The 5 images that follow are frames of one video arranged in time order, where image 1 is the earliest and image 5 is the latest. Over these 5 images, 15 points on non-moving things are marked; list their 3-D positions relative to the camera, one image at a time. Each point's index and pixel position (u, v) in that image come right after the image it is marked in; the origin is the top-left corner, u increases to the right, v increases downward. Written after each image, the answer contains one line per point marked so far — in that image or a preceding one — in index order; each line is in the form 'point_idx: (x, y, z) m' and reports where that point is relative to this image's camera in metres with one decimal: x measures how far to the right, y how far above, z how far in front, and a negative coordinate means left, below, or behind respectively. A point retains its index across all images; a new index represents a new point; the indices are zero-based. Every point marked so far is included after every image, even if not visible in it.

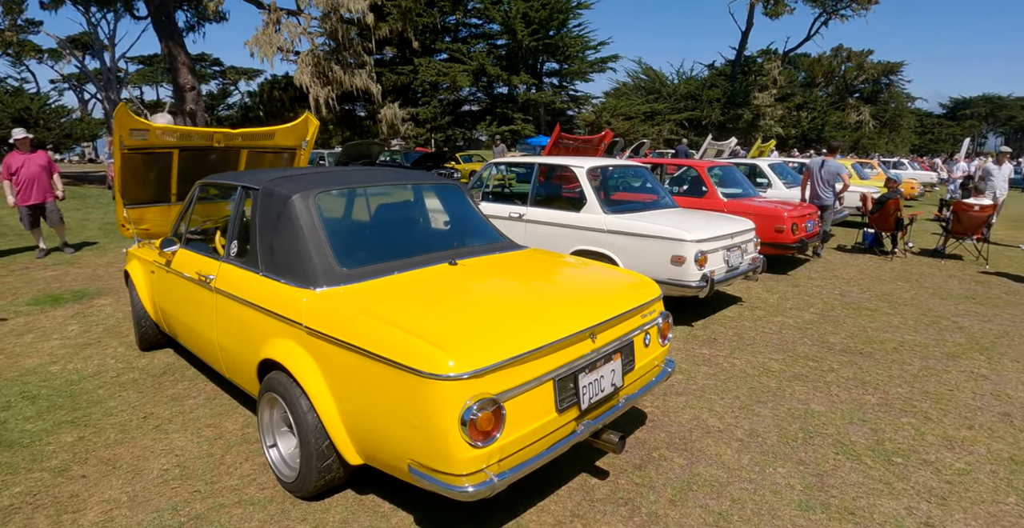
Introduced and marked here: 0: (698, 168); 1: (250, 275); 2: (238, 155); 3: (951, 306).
0: (+2.8, +1.5, +8.1) m
1: (-1.6, -0.1, +3.2) m
2: (-3.1, +1.2, +6.0) m
3: (+5.2, -0.5, +6.3) m
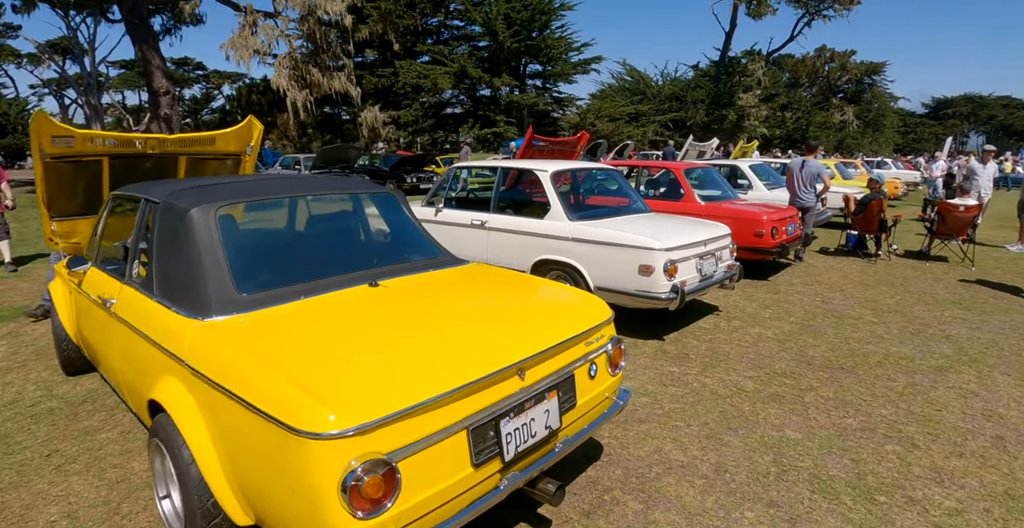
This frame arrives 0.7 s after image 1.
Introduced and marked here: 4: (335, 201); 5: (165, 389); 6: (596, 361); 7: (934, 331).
0: (+2.4, +1.4, +7.8) m
1: (-1.9, -0.2, +2.8) m
2: (-3.5, +1.1, +5.5) m
3: (+4.8, -0.6, +6.0) m
4: (-1.1, +0.4, +3.3) m
5: (-1.6, -0.6, +2.5) m
6: (+0.4, -0.5, +2.5) m
7: (+4.2, -0.7, +5.3) m
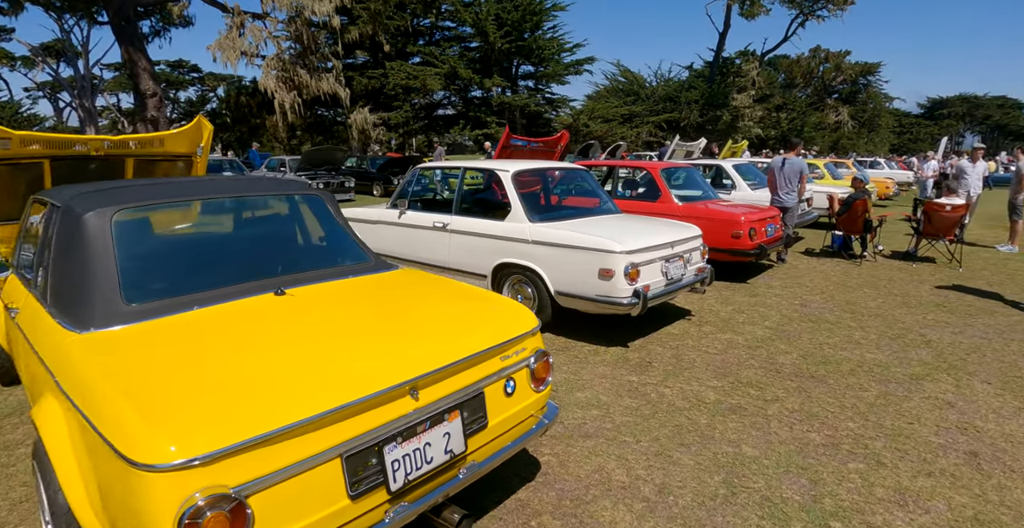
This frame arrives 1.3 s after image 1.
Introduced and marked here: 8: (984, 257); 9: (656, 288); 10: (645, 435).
0: (+2.0, +1.3, +7.6) m
1: (-2.3, -0.2, +2.6) m
2: (-3.9, +1.0, +5.3) m
3: (+4.4, -0.6, +5.7) m
4: (-1.5, +0.4, +3.1) m
5: (-2.0, -0.6, +2.2) m
6: (0.0, -0.5, +2.3) m
7: (+3.8, -0.7, +5.1) m
8: (+7.8, +0.1, +8.8) m
9: (+1.2, -0.2, +4.5) m
10: (+0.8, -1.0, +3.2) m
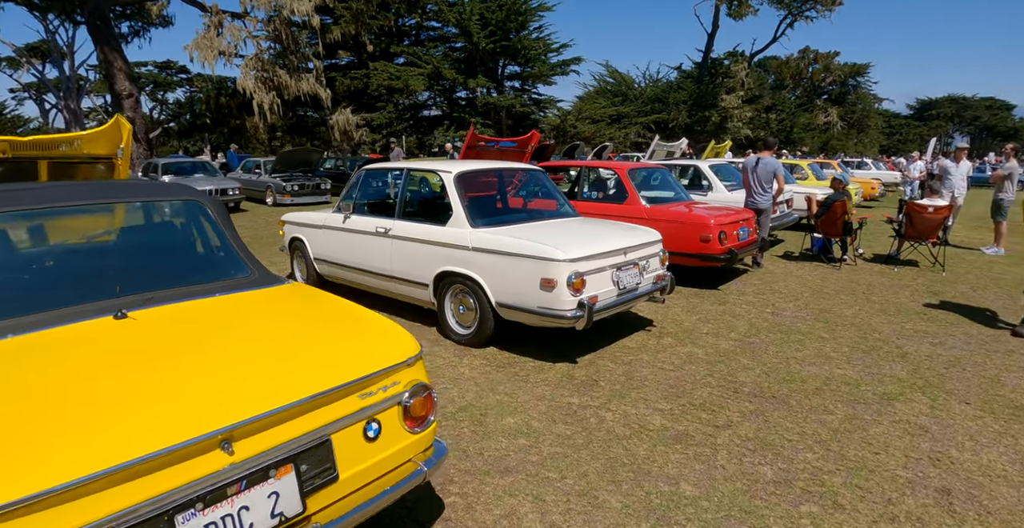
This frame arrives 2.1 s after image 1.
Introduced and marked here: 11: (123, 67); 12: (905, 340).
0: (+1.4, +1.3, +7.2) m
1: (-2.8, -0.3, +2.2) m
2: (-4.4, +0.9, +4.9) m
3: (+3.9, -0.6, +5.4) m
4: (-2.0, +0.3, +2.7) m
5: (-2.5, -0.7, +1.8) m
6: (-0.5, -0.5, +1.9) m
7: (+3.3, -0.7, +4.7) m
8: (+7.2, +0.1, +8.4) m
9: (+0.7, -0.3, +4.1) m
10: (+0.3, -1.1, +2.8) m
11: (-14.5, +7.3, +19.5) m
12: (+3.6, -0.7, +4.9) m
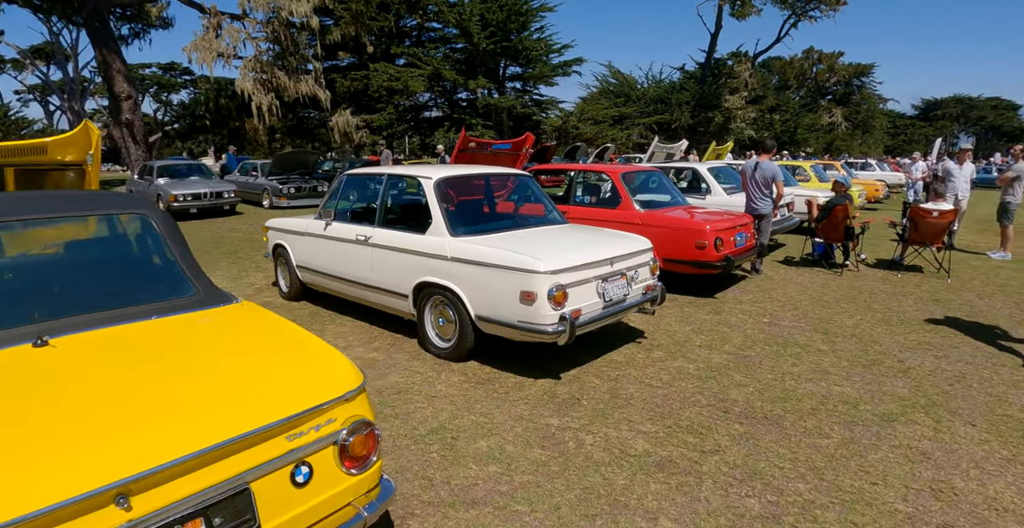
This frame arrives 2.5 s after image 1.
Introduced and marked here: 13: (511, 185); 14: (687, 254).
0: (+1.3, +1.2, +7.0) m
1: (-3.0, -0.4, +2.0) m
2: (-4.5, +0.9, +4.7) m
3: (+3.8, -0.7, +5.2) m
4: (-2.1, +0.2, +2.5) m
5: (-2.6, -0.7, +1.6) m
6: (-0.6, -0.6, +1.7) m
7: (+3.2, -0.8, +4.5) m
8: (+7.1, 0.0, +8.2) m
9: (+0.6, -0.4, +3.9) m
10: (+0.2, -1.2, +2.6) m
11: (-14.5, +7.2, +19.5) m
12: (+3.5, -0.8, +4.7) m
13: (-0.1, +0.7, +5.0) m
14: (+2.1, +0.1, +6.3) m
